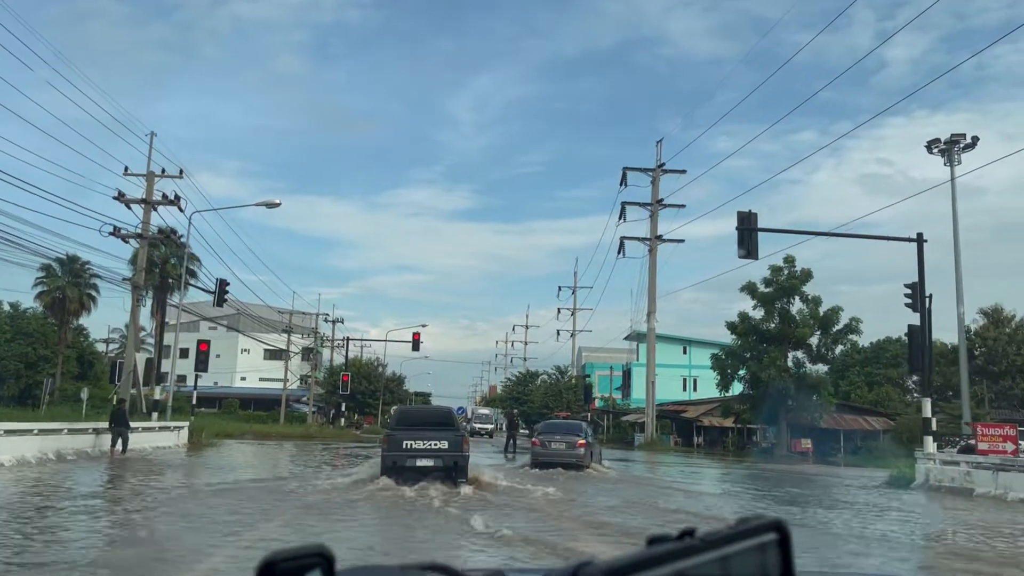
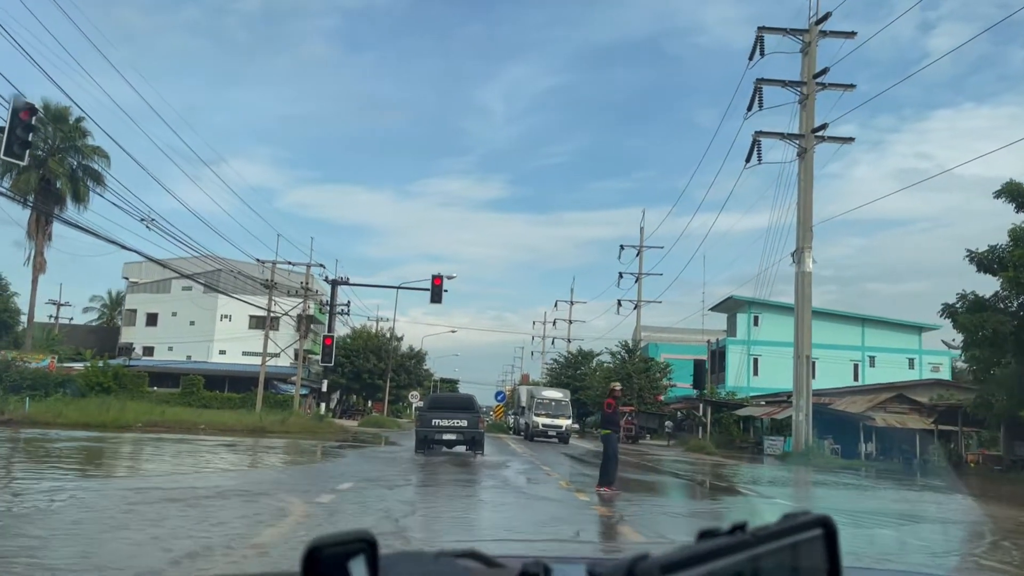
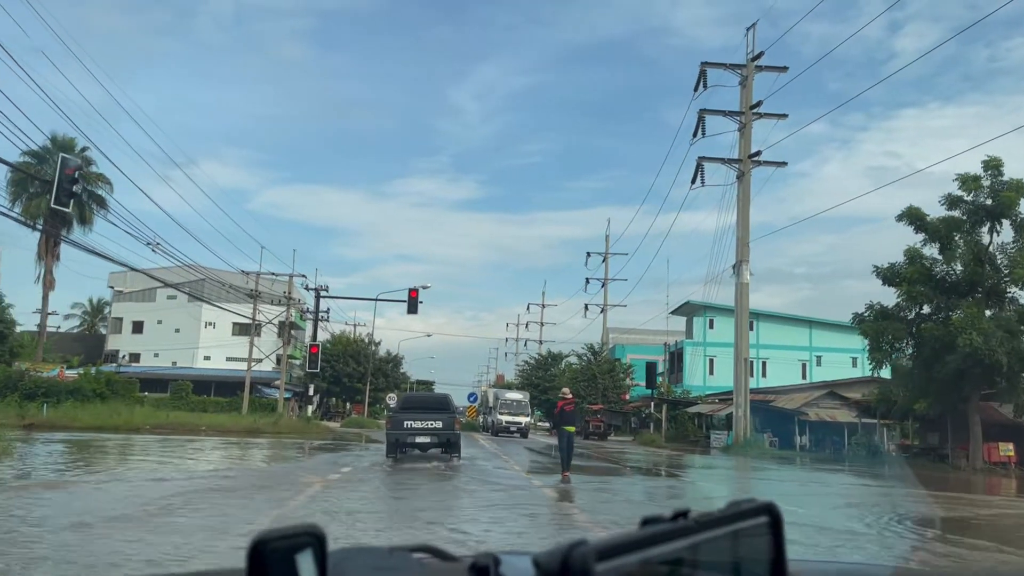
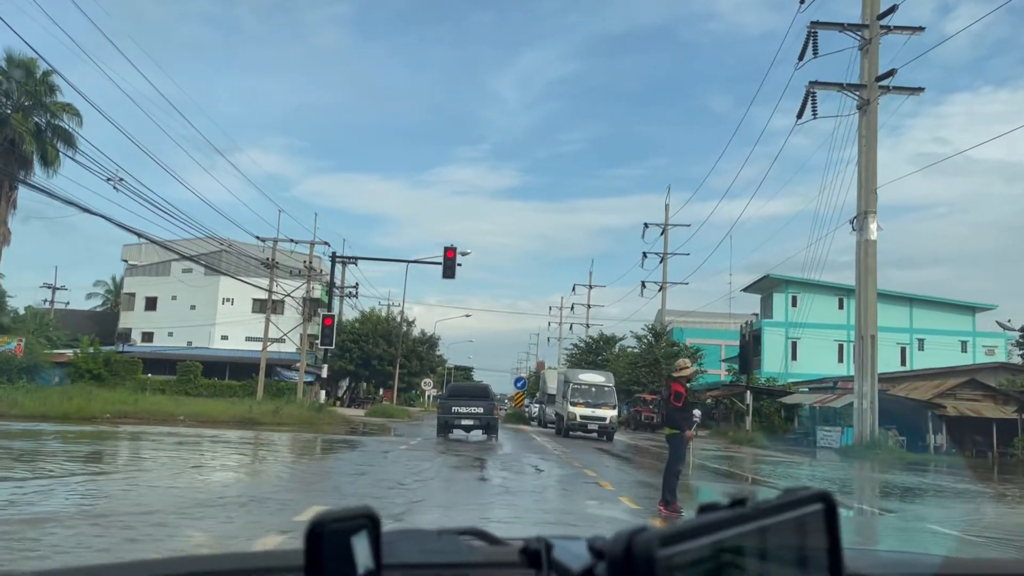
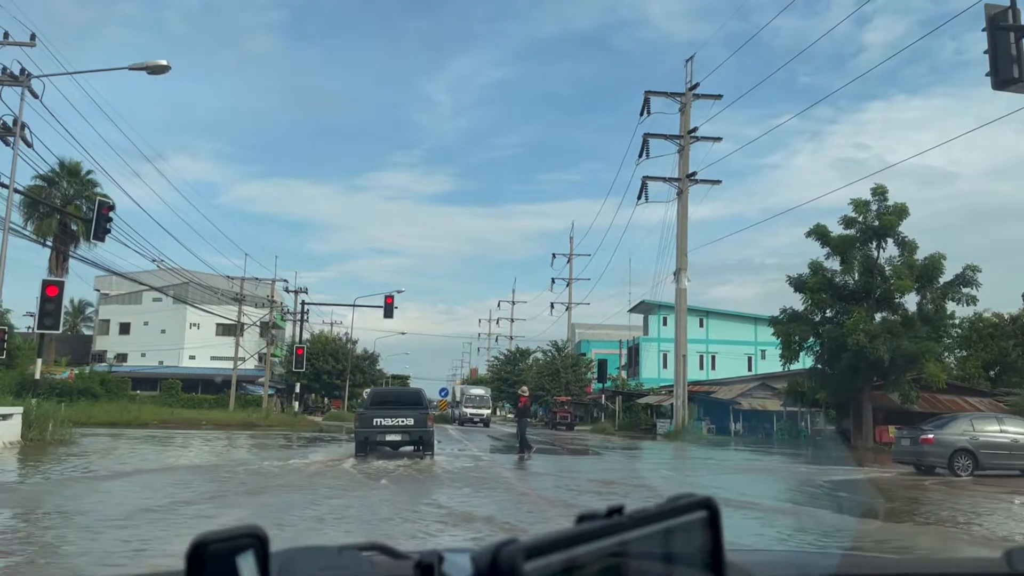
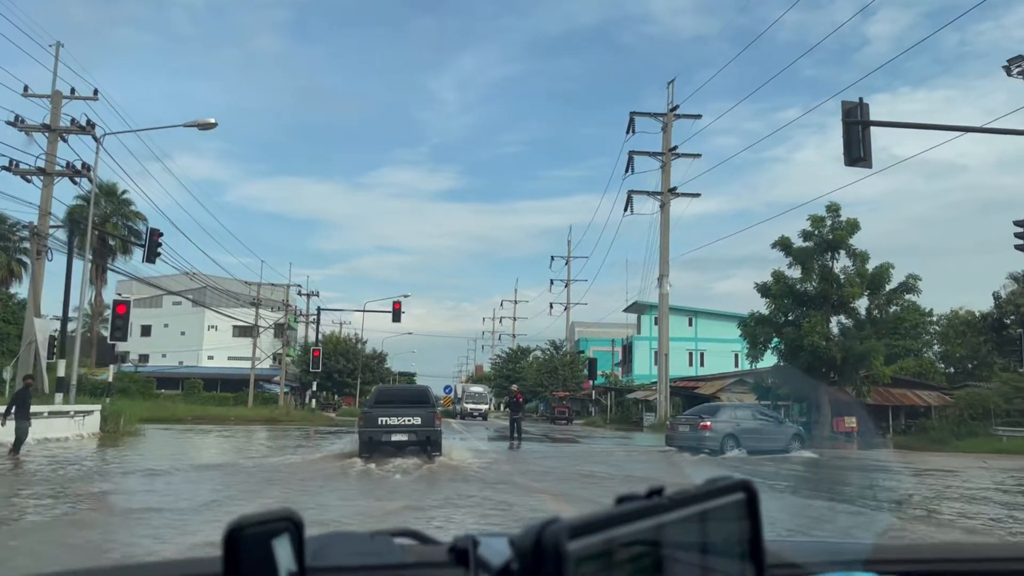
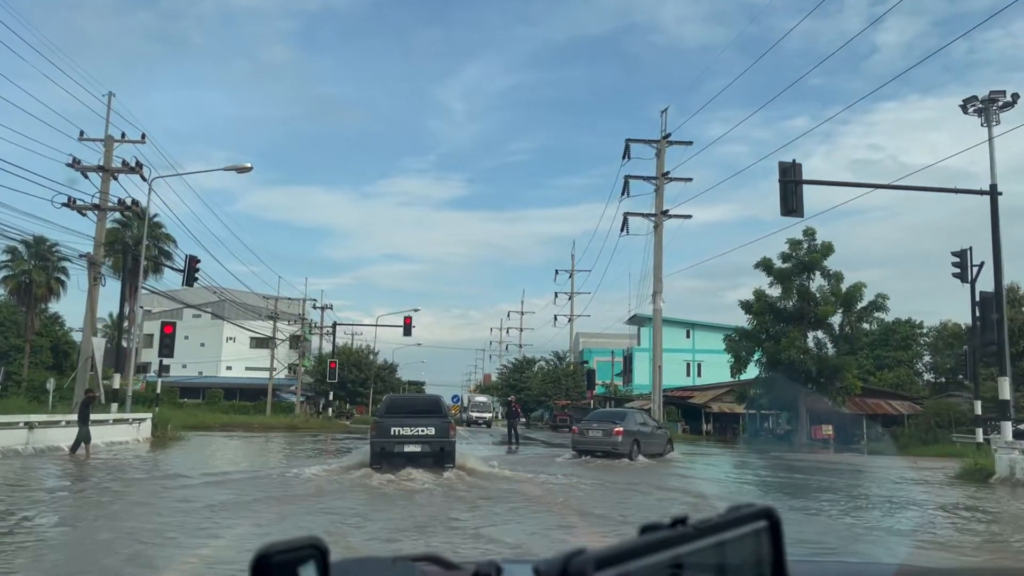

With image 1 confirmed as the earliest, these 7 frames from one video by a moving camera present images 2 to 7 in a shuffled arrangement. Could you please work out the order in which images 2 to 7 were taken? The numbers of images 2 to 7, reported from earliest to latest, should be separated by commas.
7, 6, 5, 3, 2, 4
